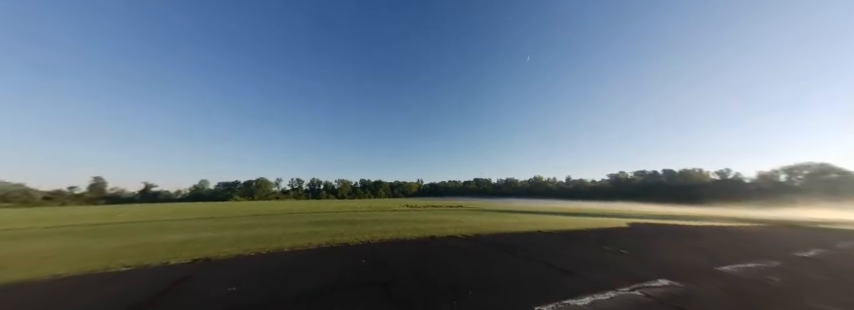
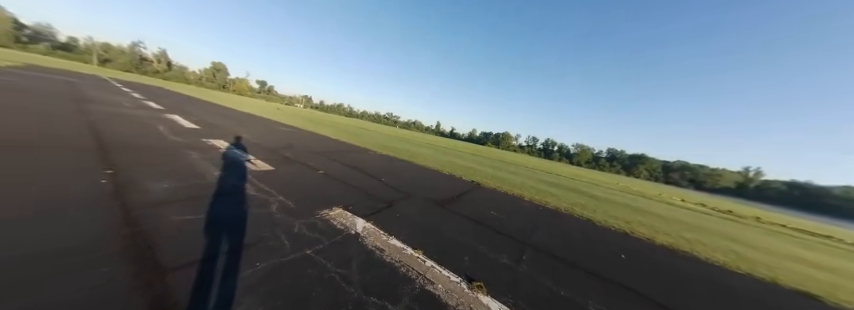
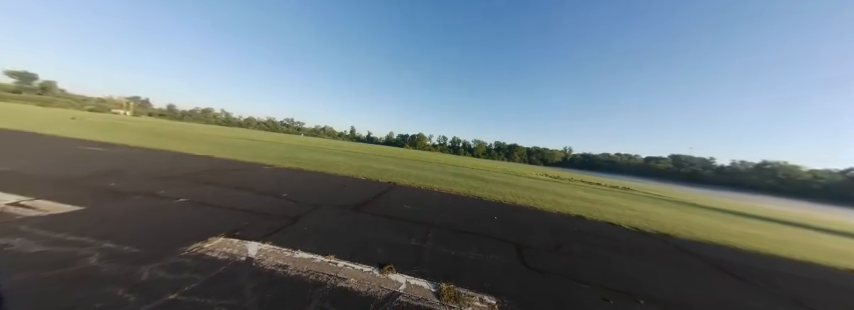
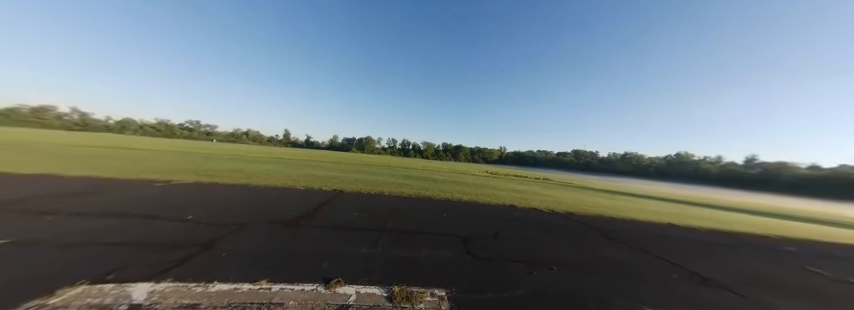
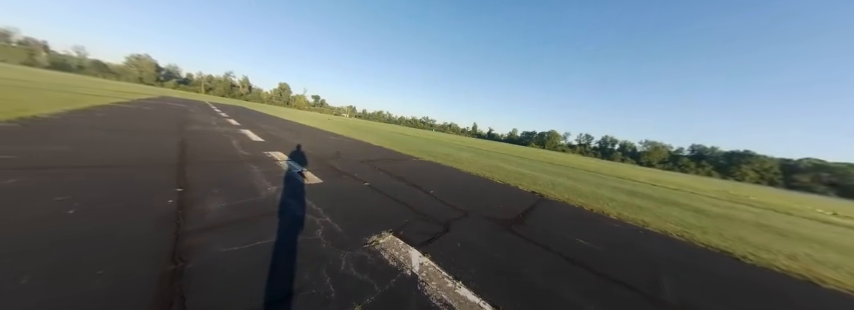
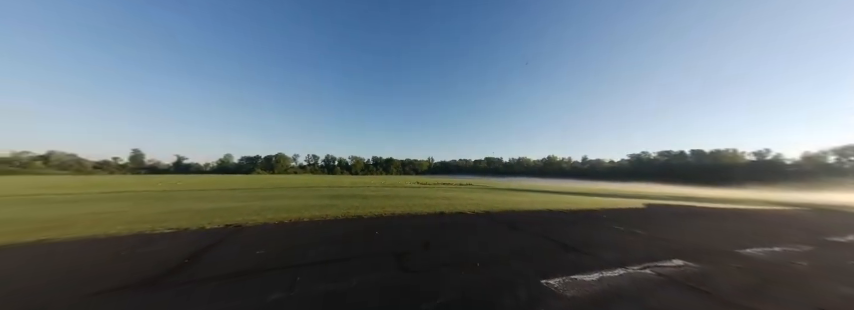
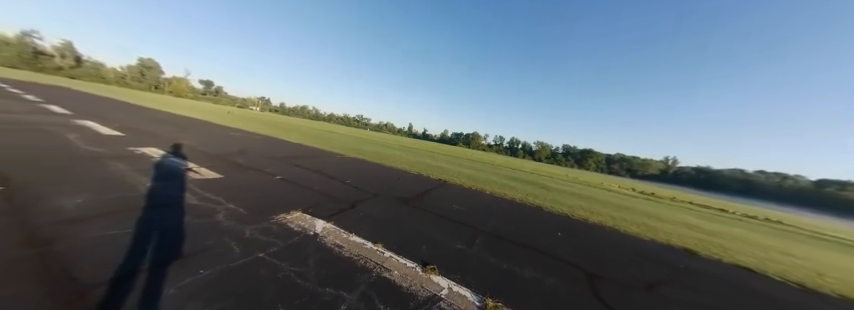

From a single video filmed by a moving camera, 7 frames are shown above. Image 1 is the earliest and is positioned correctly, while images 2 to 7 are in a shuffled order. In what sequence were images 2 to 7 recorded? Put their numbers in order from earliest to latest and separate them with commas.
6, 4, 3, 7, 2, 5
